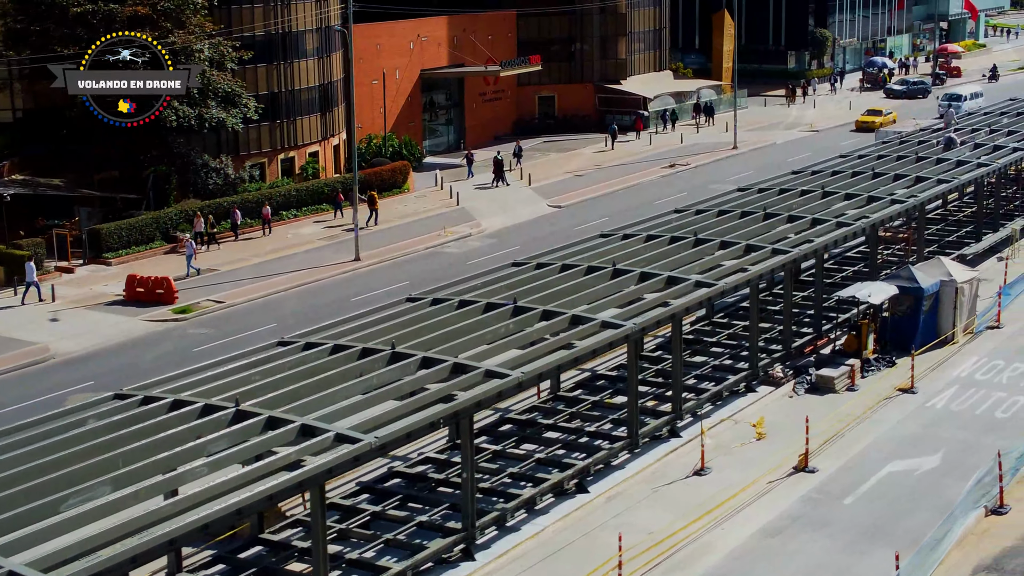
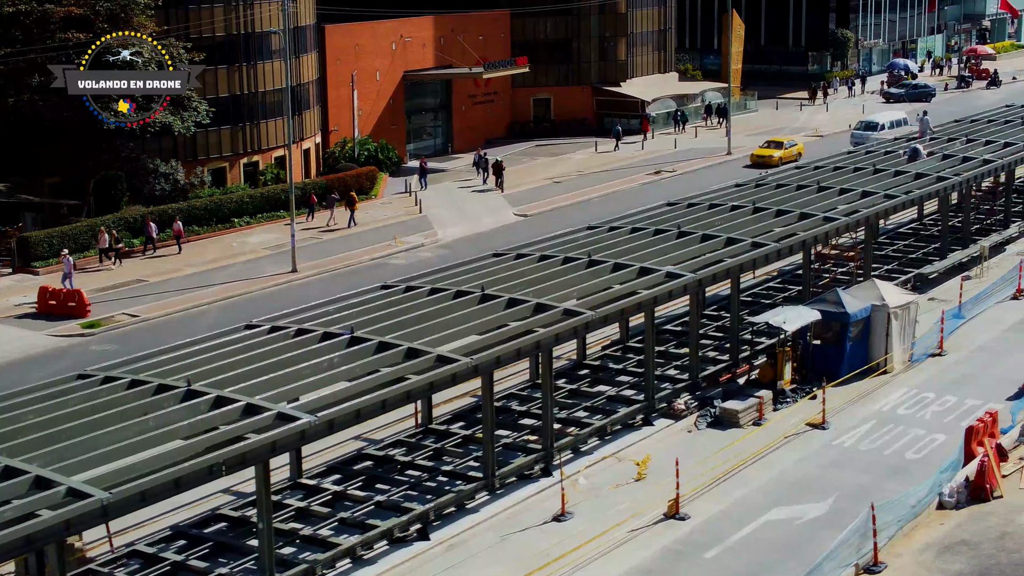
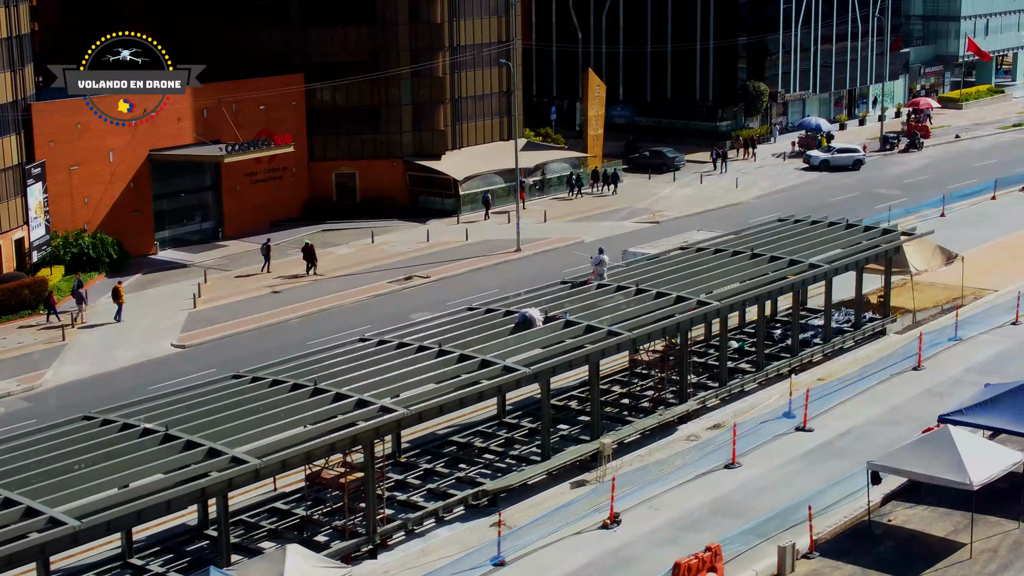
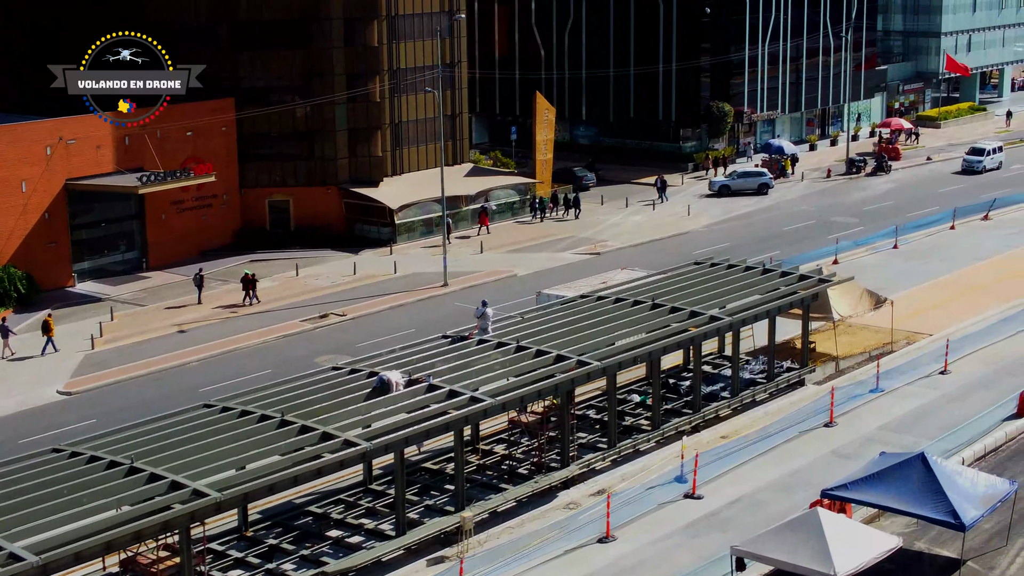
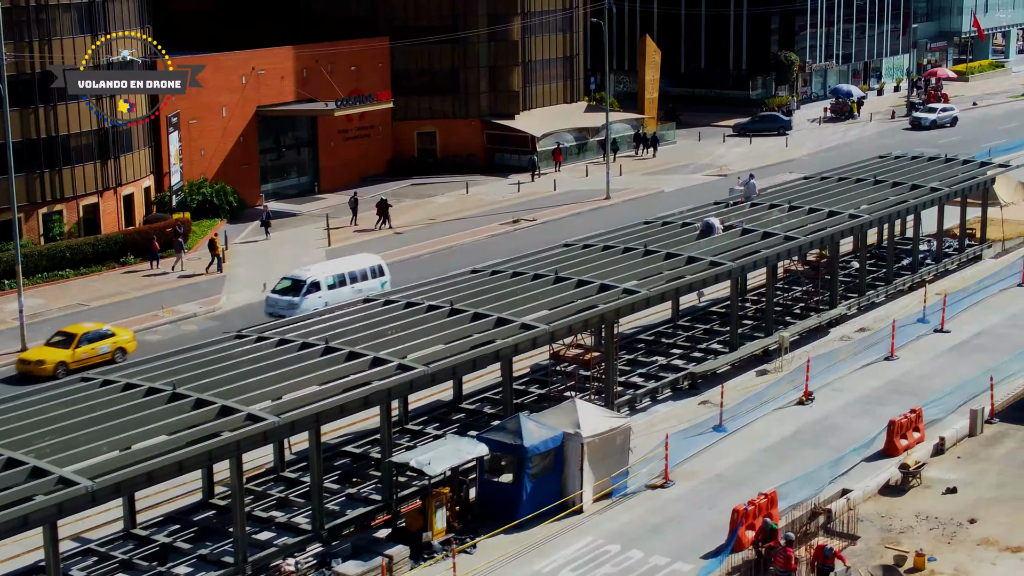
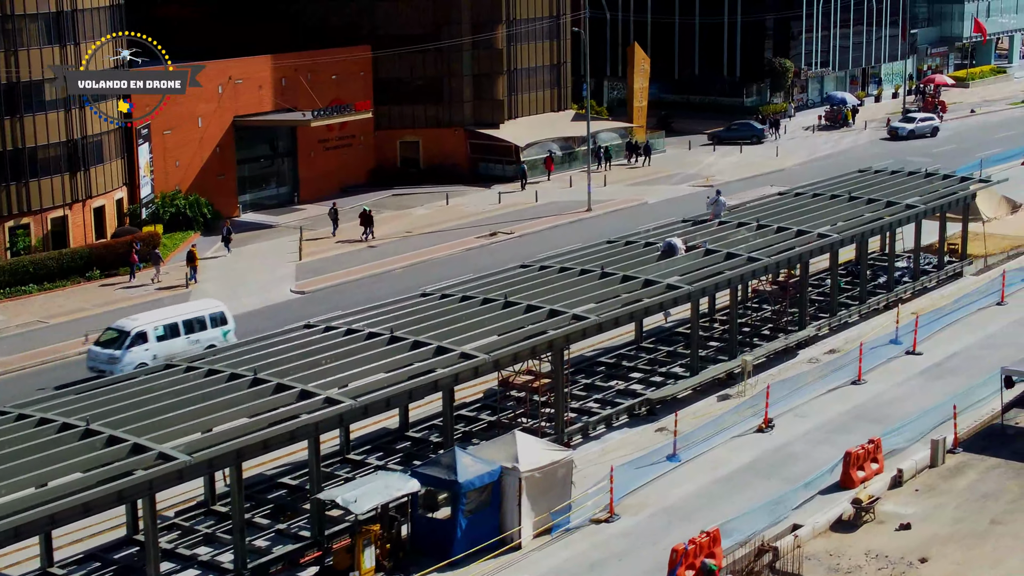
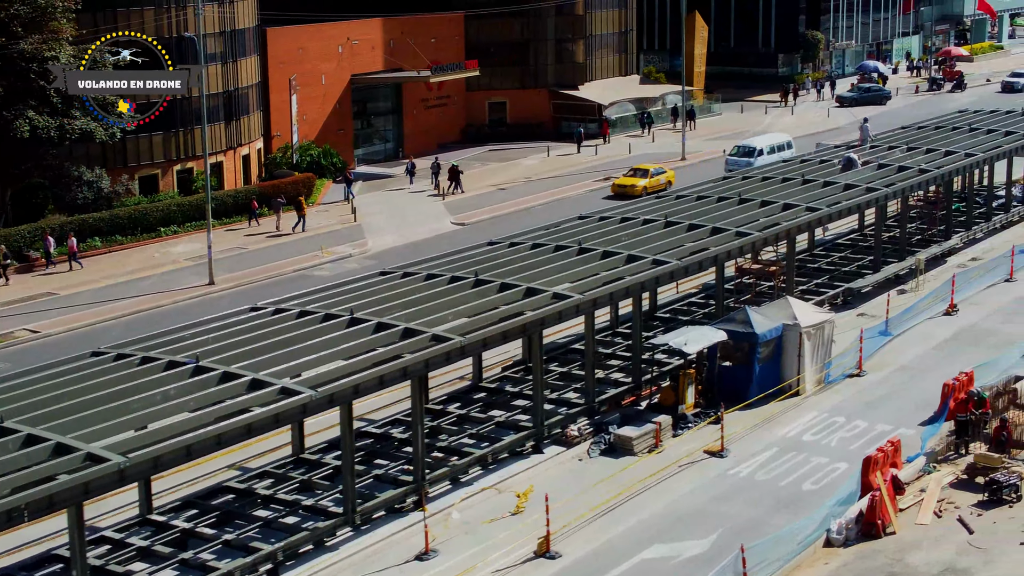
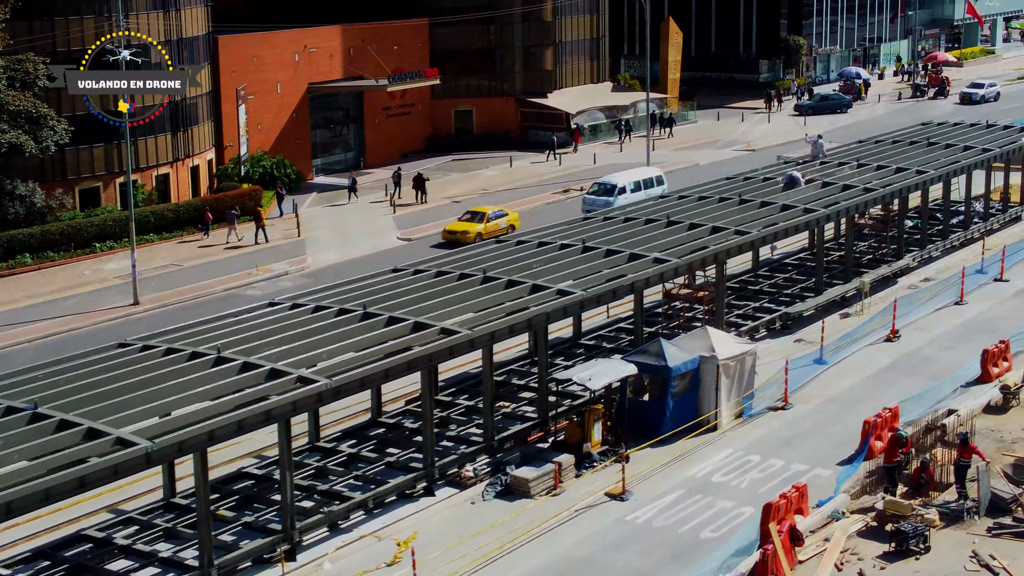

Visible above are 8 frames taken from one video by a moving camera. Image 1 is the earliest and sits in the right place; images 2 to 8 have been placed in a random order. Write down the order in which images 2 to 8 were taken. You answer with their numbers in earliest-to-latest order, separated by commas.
2, 7, 8, 5, 6, 3, 4
